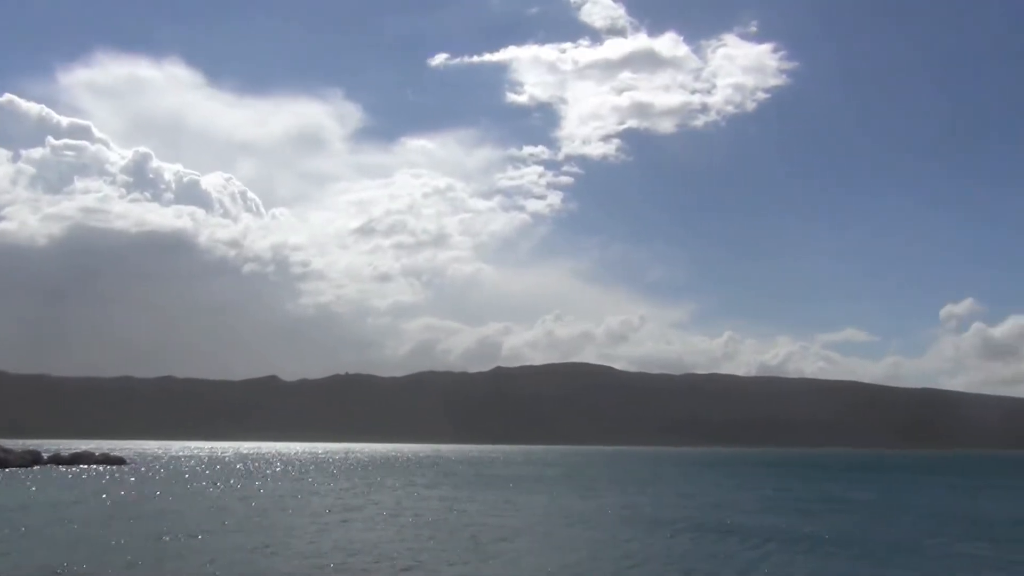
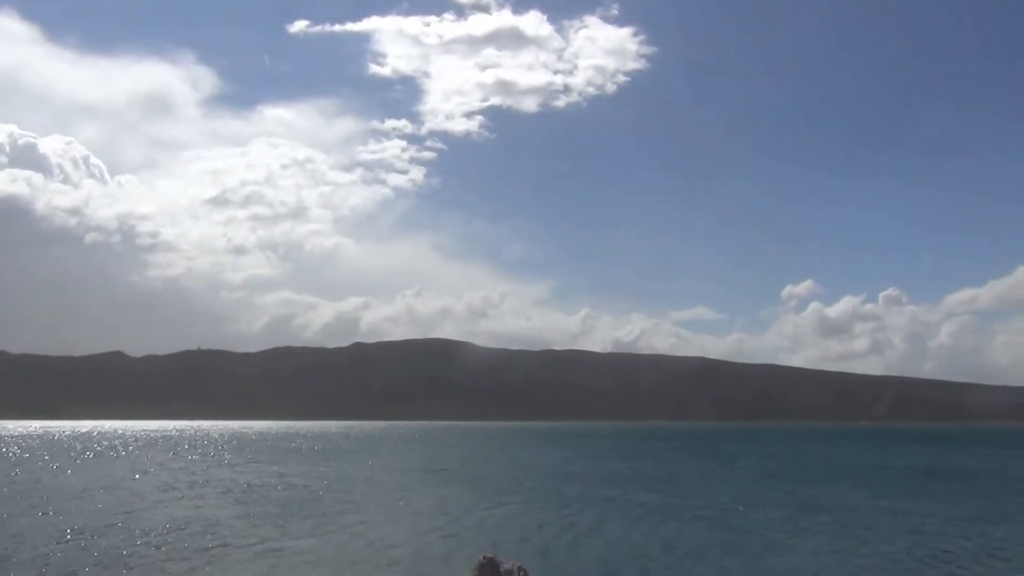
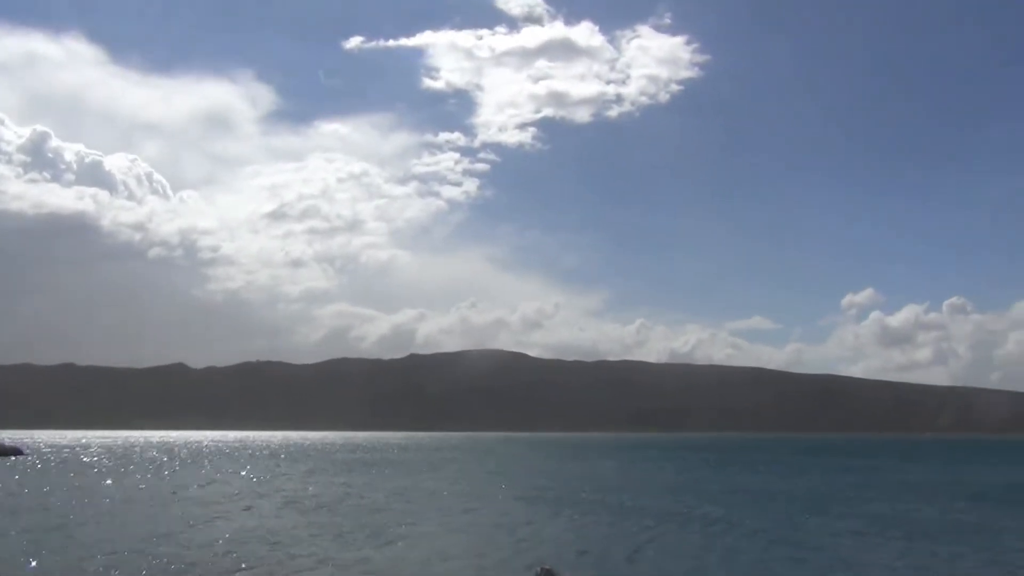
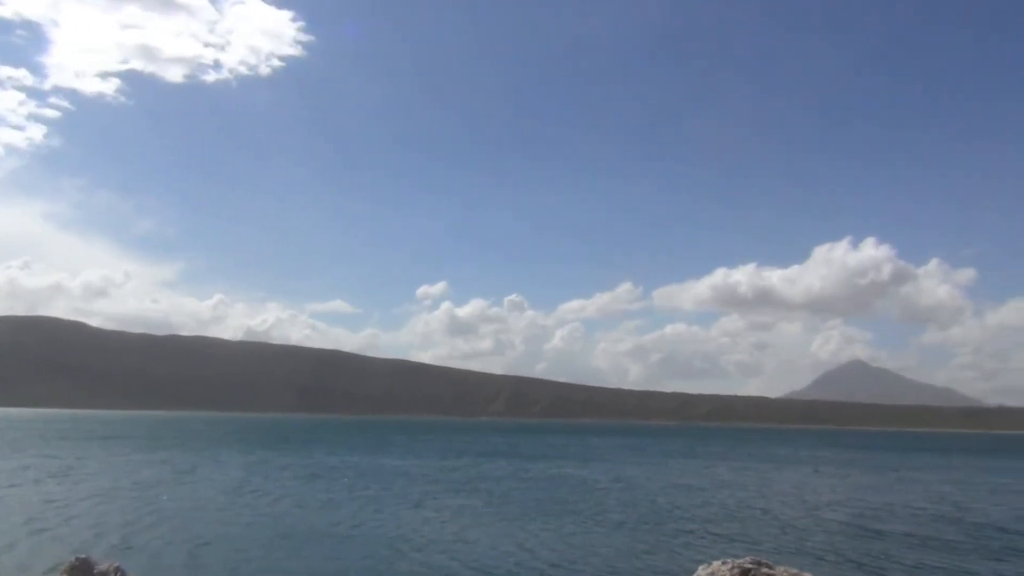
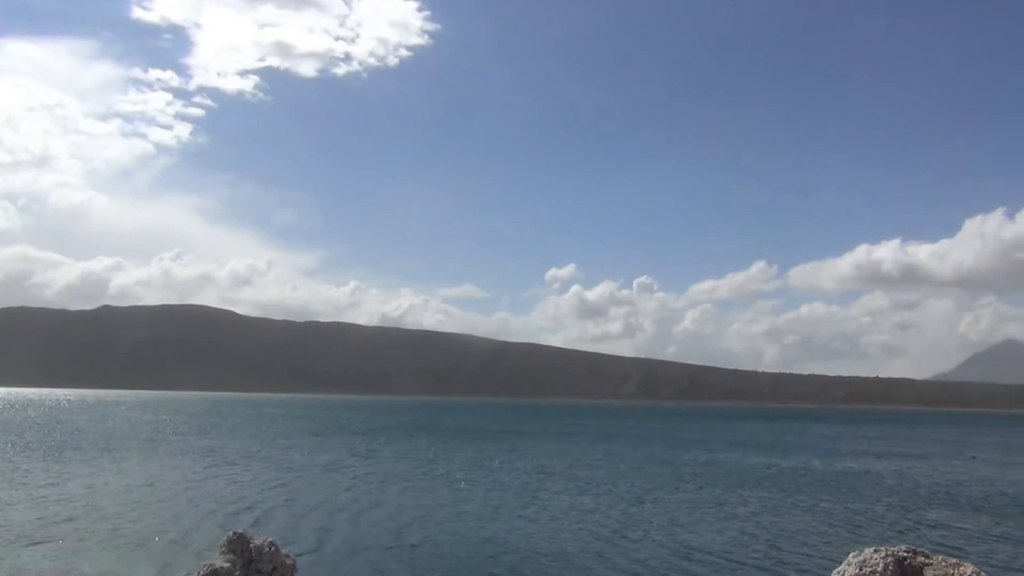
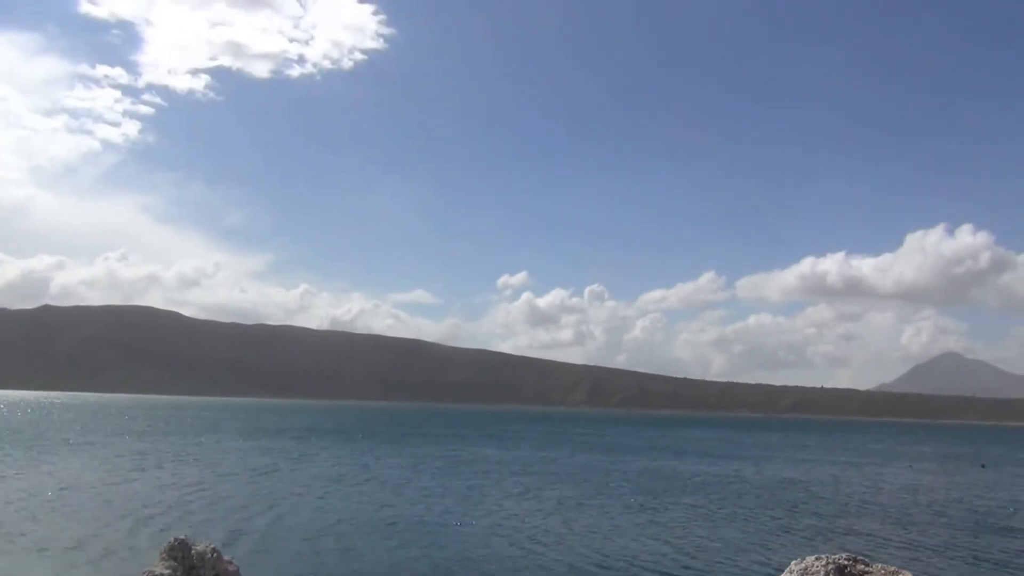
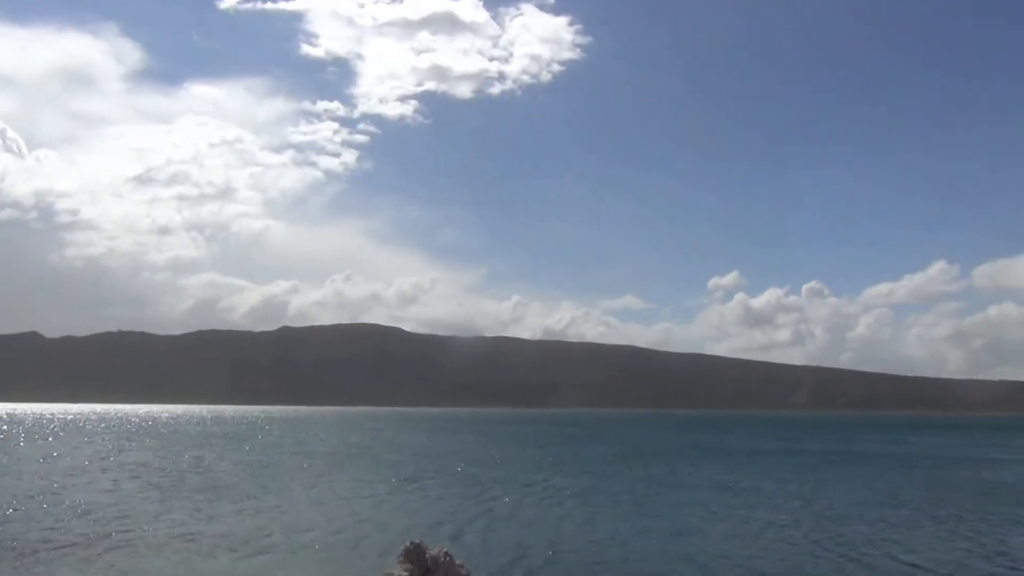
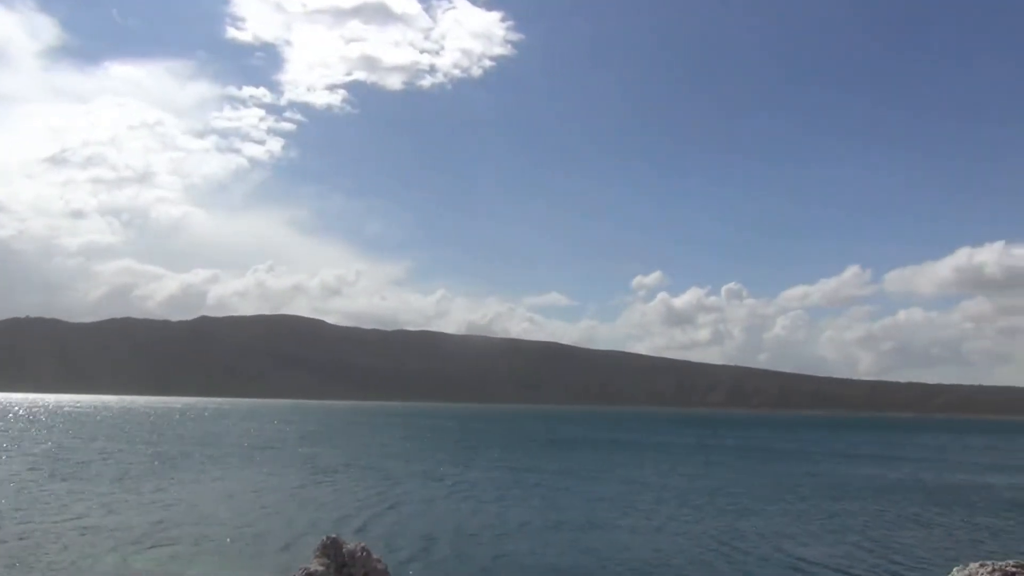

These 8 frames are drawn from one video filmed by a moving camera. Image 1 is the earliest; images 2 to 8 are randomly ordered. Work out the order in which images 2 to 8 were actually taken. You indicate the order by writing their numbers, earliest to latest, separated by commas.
3, 2, 7, 8, 5, 6, 4
